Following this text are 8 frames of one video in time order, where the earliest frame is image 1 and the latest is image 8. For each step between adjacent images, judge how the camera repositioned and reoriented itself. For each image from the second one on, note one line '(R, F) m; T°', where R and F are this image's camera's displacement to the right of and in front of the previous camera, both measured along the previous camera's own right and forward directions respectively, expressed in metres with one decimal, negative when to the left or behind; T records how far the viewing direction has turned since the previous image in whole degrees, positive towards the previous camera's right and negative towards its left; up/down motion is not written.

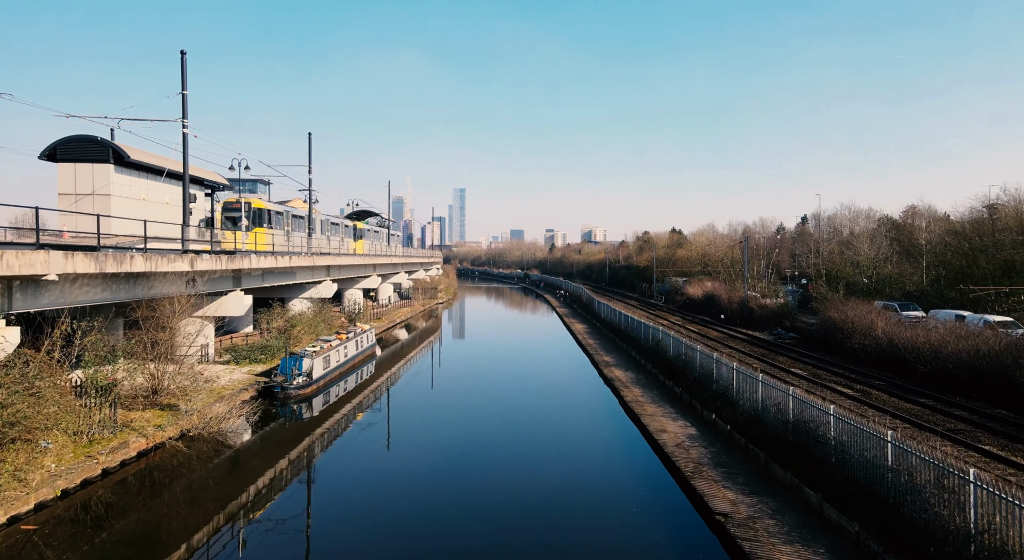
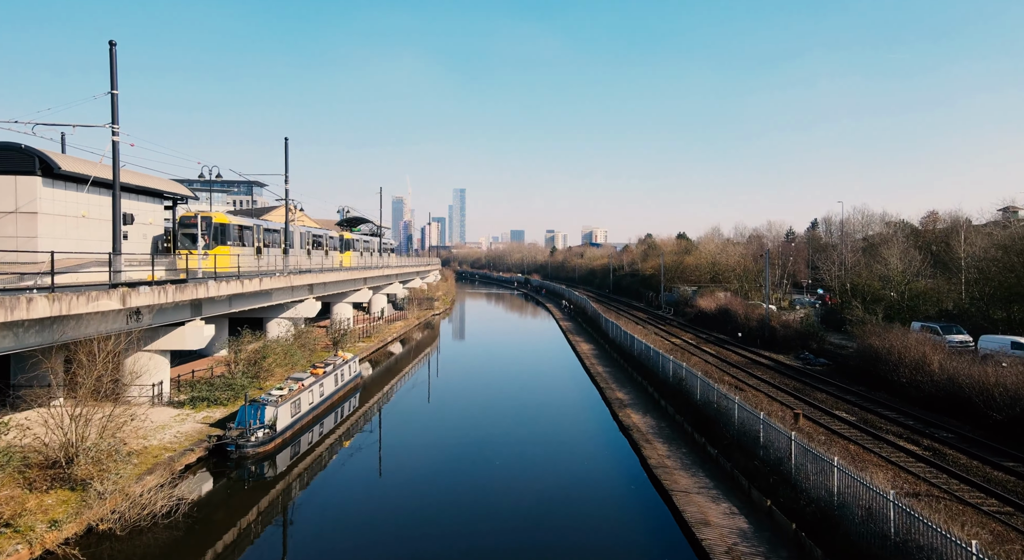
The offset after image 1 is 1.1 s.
(0.0, +2.7) m; 0°
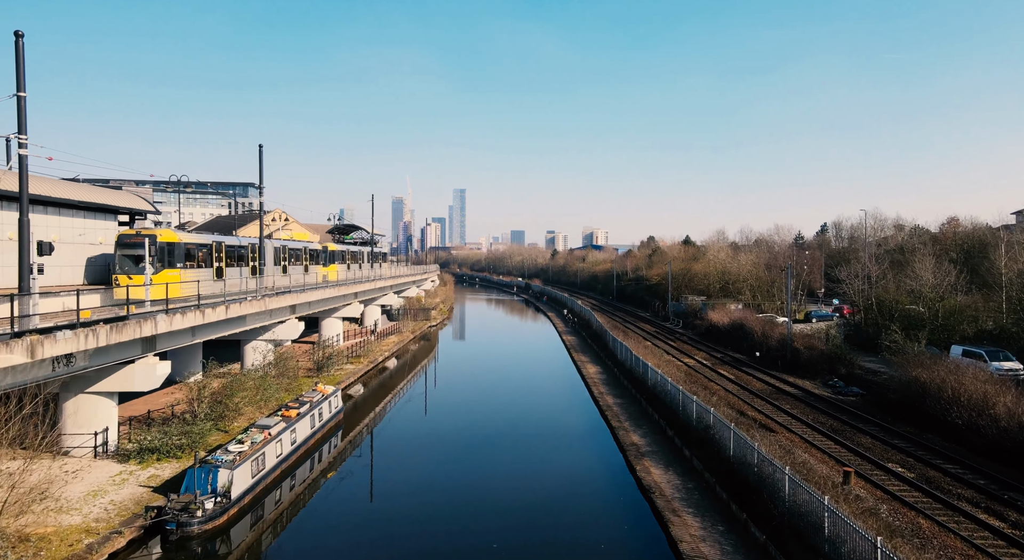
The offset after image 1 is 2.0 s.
(0.0, +2.4) m; 0°
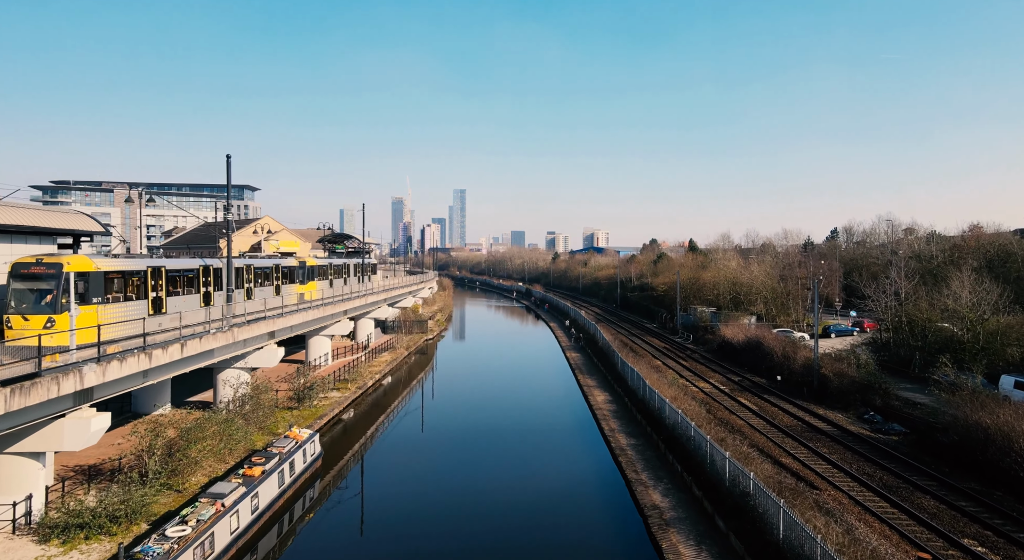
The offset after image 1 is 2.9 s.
(0.0, +2.4) m; 0°
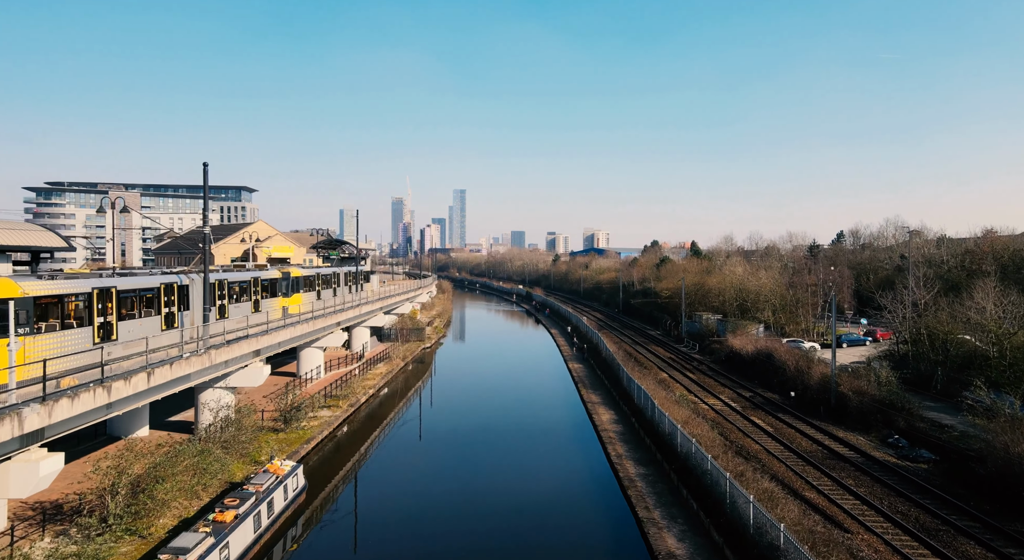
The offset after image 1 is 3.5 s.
(0.0, +1.4) m; 0°
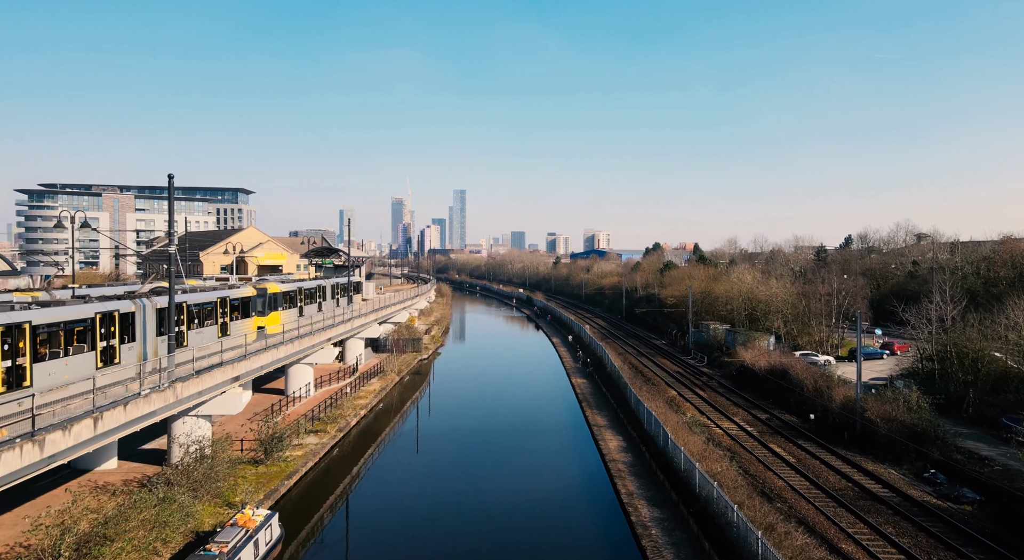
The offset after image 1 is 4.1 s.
(0.0, +1.7) m; 0°
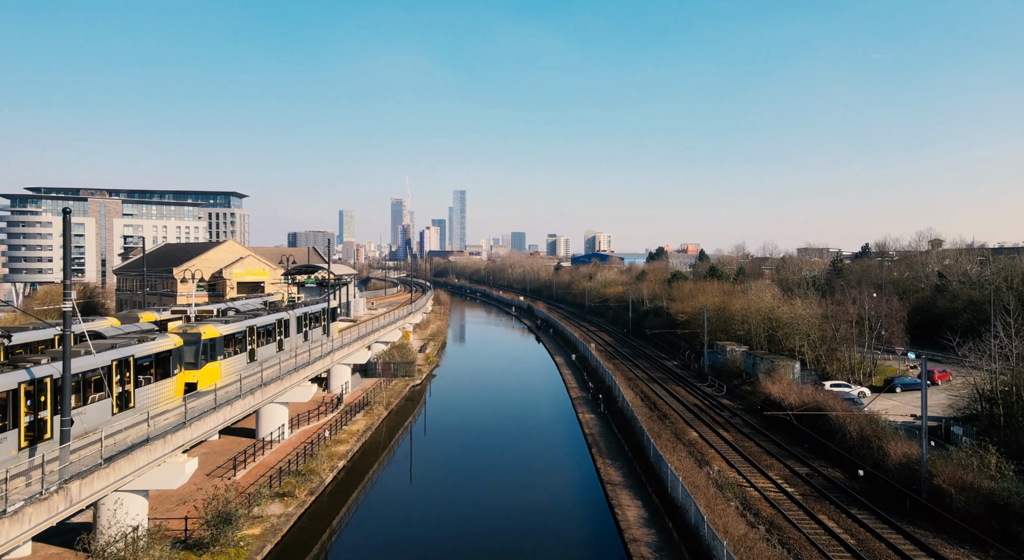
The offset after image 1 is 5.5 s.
(0.0, +3.5) m; 0°
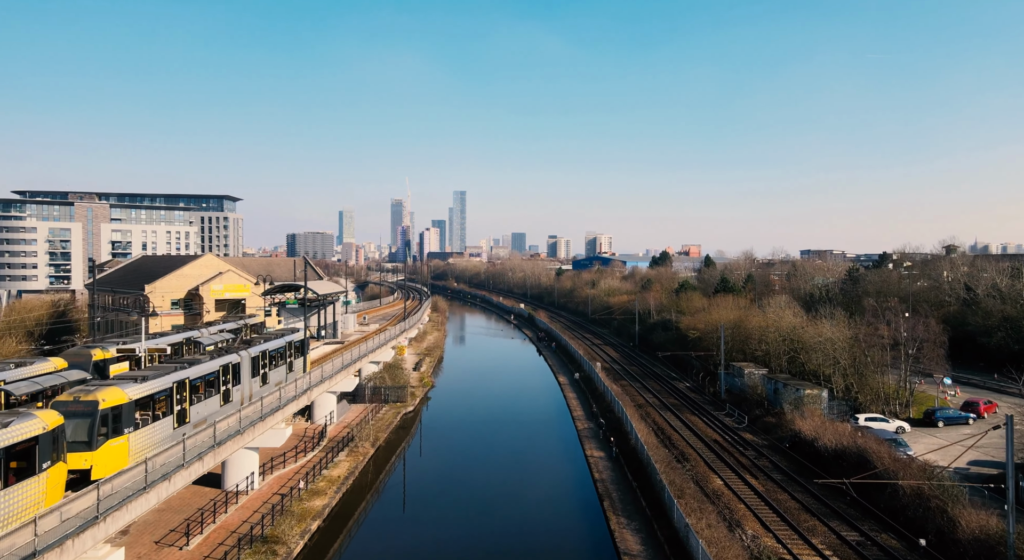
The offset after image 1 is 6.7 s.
(0.0, +3.2) m; 0°
